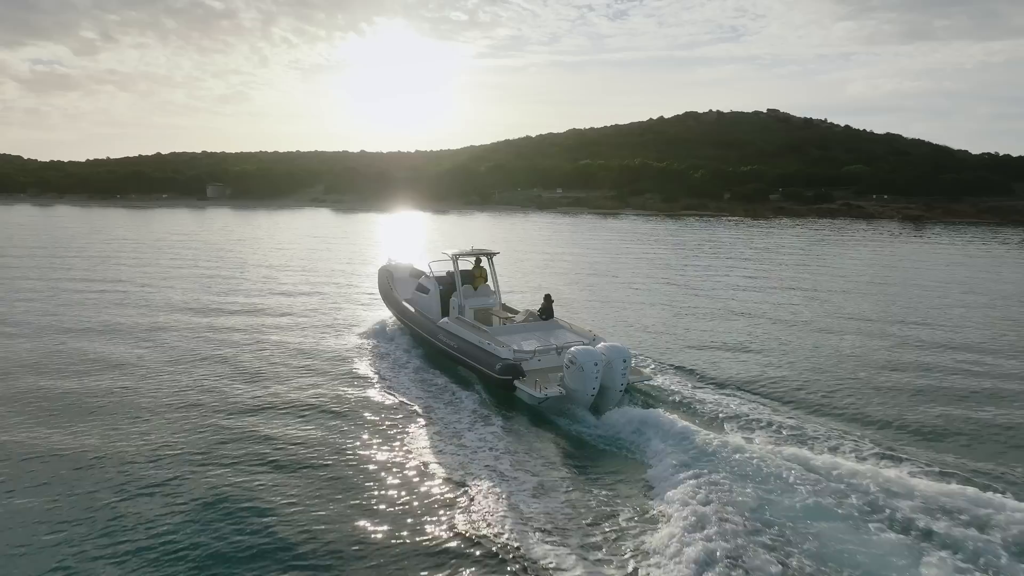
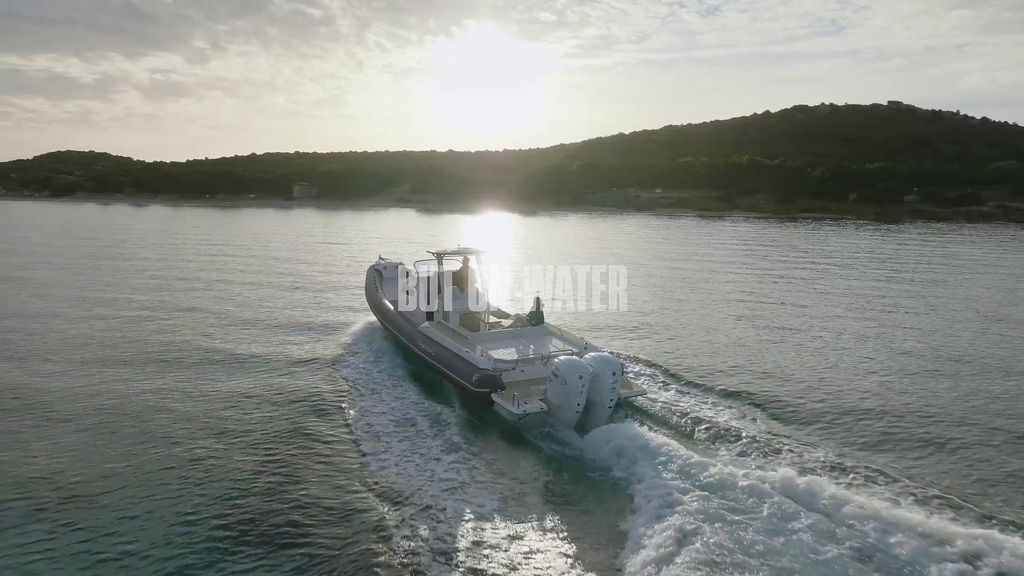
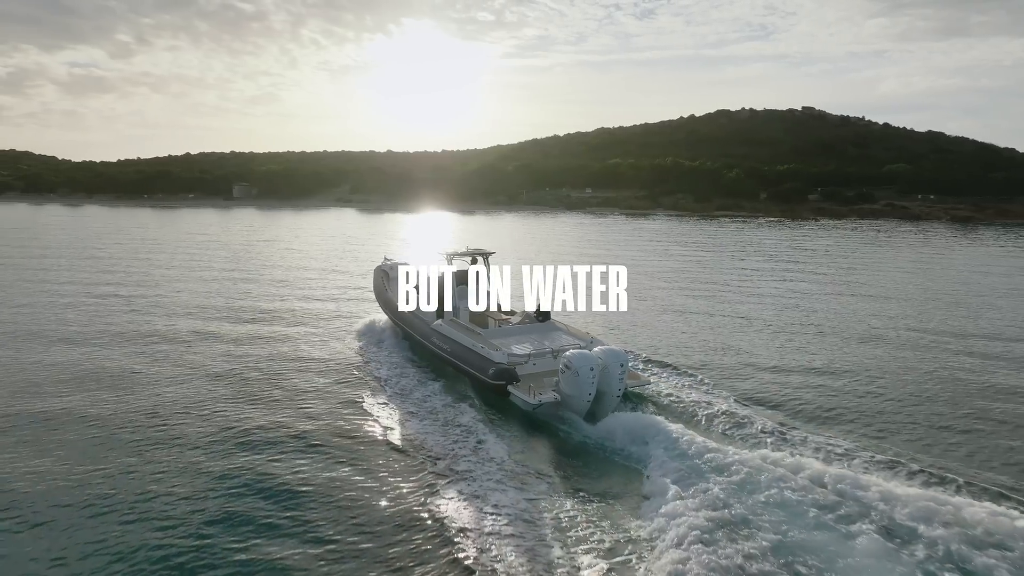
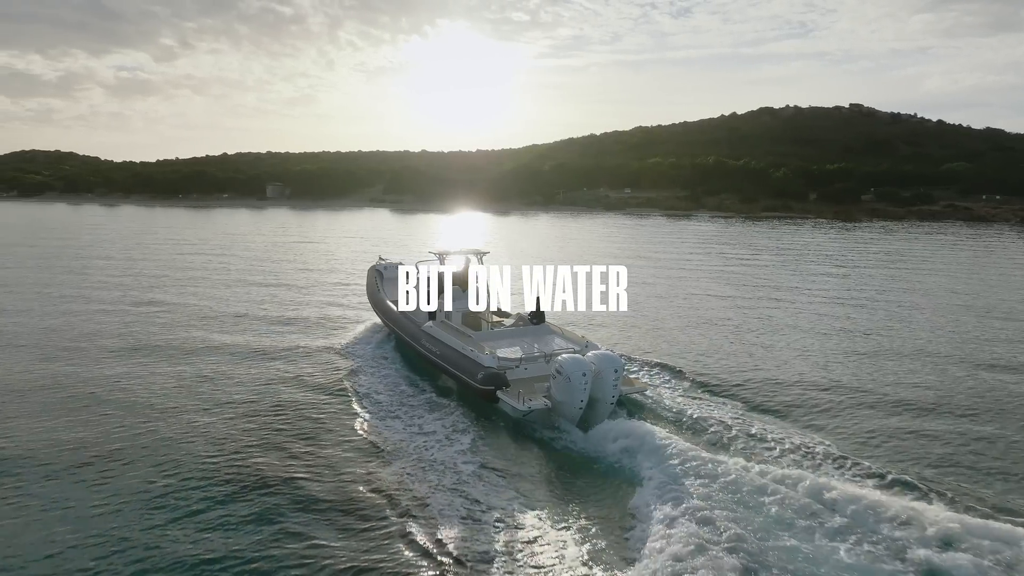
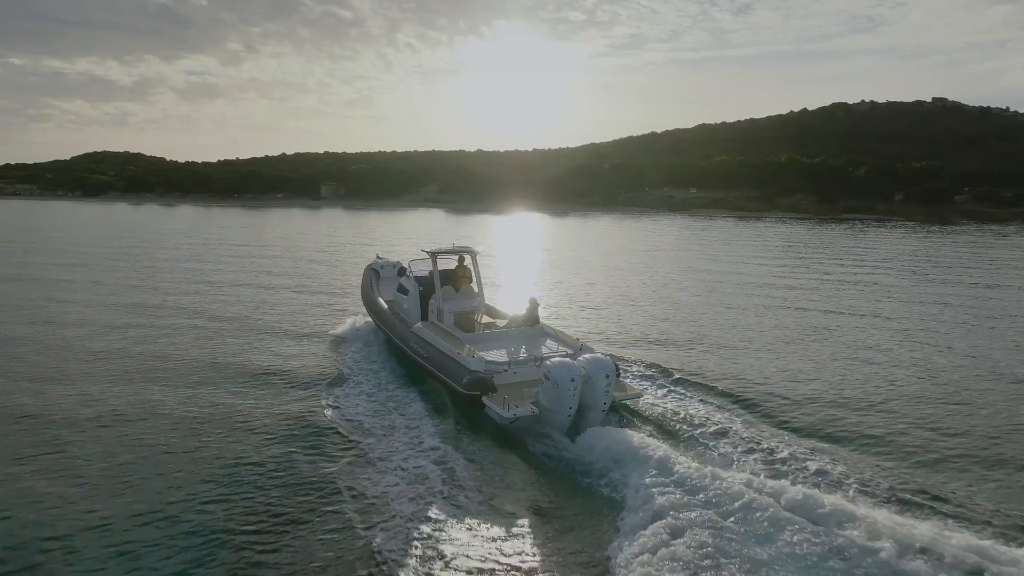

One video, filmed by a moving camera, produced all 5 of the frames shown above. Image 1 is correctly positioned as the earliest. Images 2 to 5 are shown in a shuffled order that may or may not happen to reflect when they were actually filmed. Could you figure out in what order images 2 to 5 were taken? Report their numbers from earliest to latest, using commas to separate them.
3, 4, 2, 5
